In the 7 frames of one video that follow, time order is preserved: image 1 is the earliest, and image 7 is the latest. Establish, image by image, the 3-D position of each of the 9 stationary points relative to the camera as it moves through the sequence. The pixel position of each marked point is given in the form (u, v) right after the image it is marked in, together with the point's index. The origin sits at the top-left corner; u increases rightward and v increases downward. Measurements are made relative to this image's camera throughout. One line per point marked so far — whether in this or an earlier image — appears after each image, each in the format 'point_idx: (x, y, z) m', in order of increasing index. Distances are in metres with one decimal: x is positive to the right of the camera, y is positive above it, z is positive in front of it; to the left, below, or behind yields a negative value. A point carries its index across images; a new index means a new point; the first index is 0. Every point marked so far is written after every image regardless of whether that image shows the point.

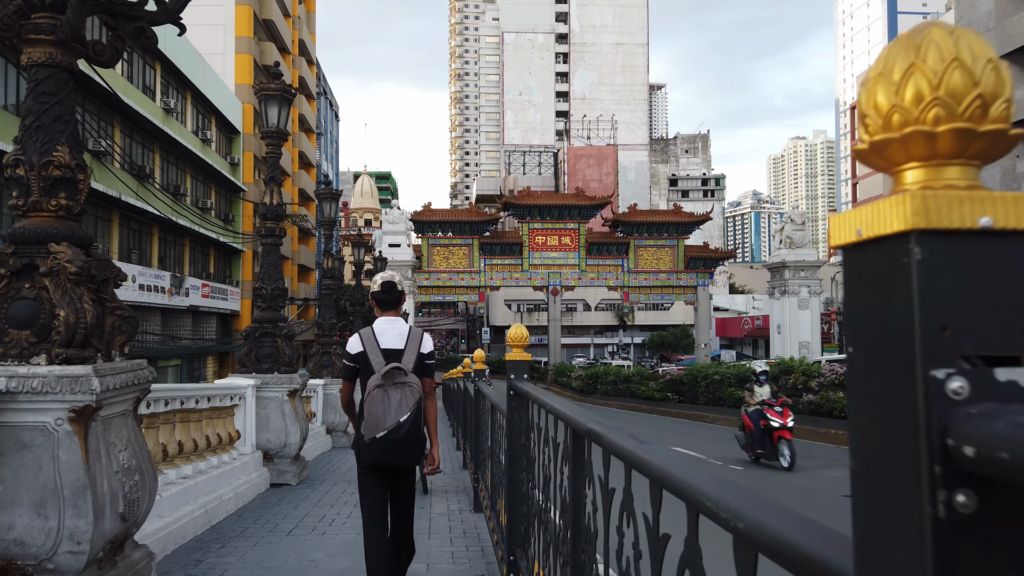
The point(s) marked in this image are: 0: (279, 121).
0: (-2.2, +1.6, +7.1) m
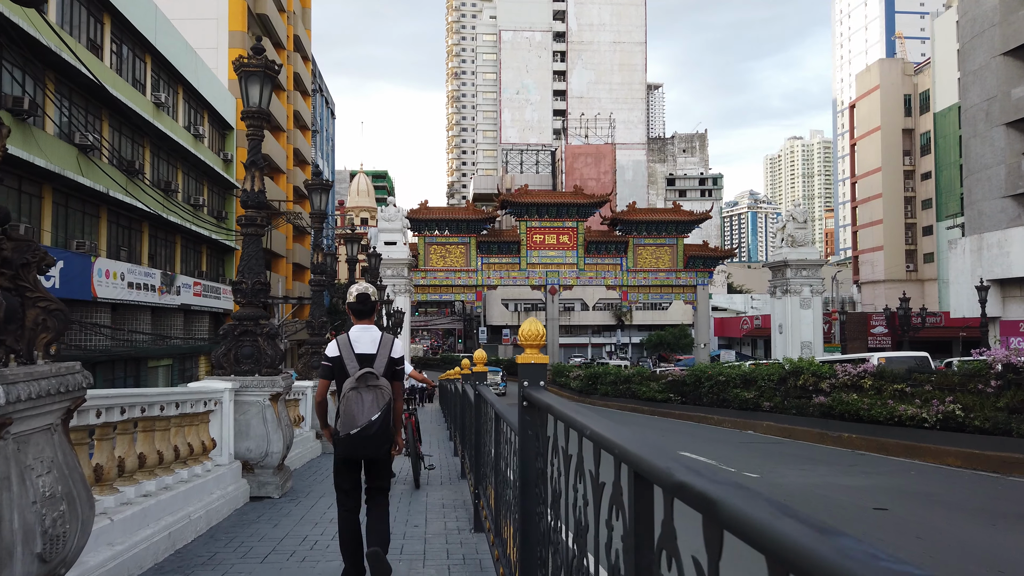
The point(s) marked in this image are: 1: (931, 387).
0: (-2.2, +1.6, +6.6) m
1: (+6.3, -1.5, +11.5) m
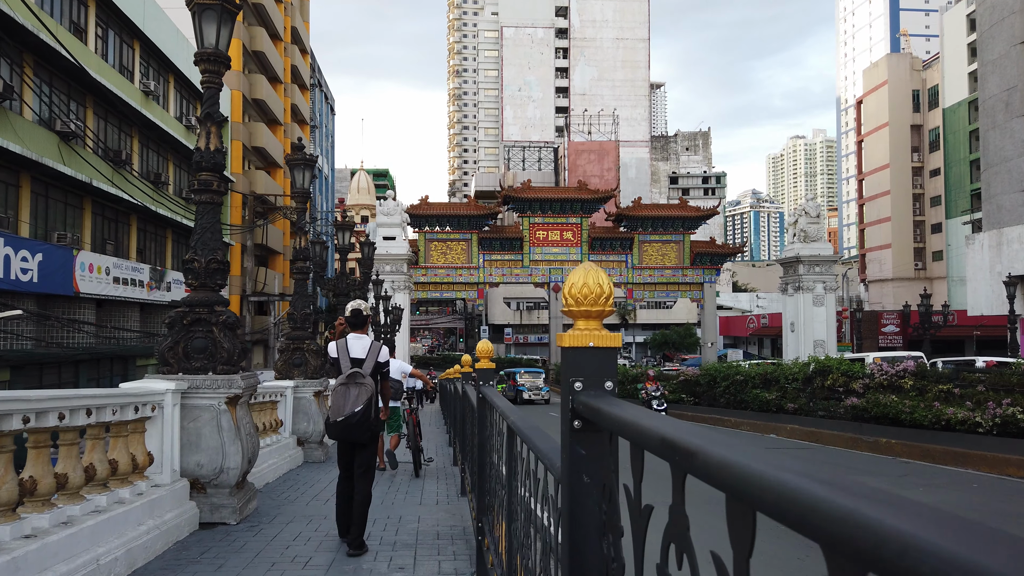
0: (-2.1, +1.7, +5.5) m
1: (+6.4, -1.3, +10.4) m
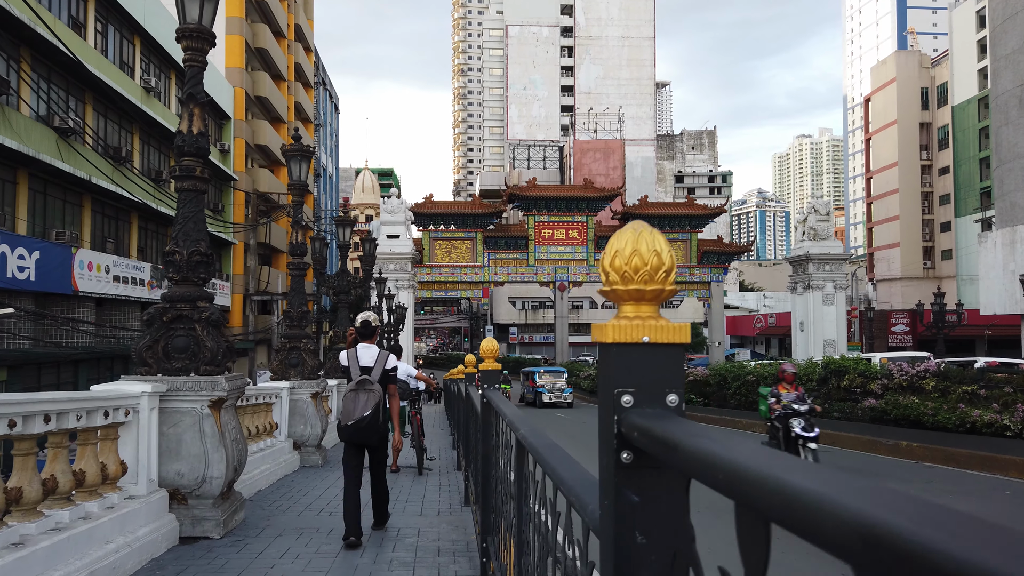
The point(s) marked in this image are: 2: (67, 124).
0: (-2.0, +1.8, +5.1) m
1: (+6.5, -1.3, +9.9) m
2: (-11.6, +4.3, +20.0) m
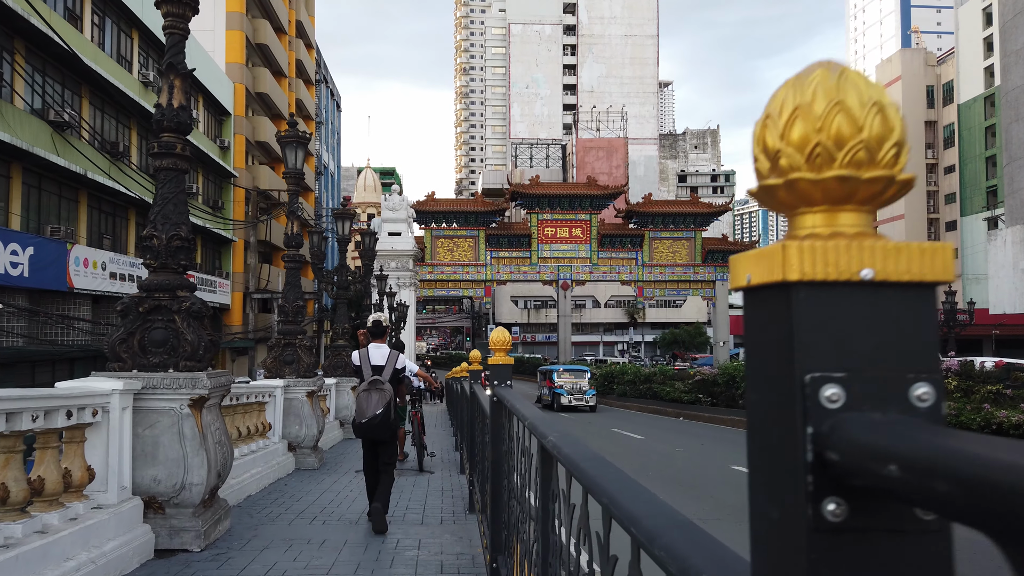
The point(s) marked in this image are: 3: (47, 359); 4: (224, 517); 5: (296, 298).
0: (-2.0, +1.9, +4.7) m
1: (+6.5, -1.2, +9.5) m
2: (-11.5, +4.4, +19.6) m
3: (-11.4, -1.7, +18.7) m
4: (-1.9, -1.5, +5.0) m
5: (-2.6, -0.2, +9.3) m
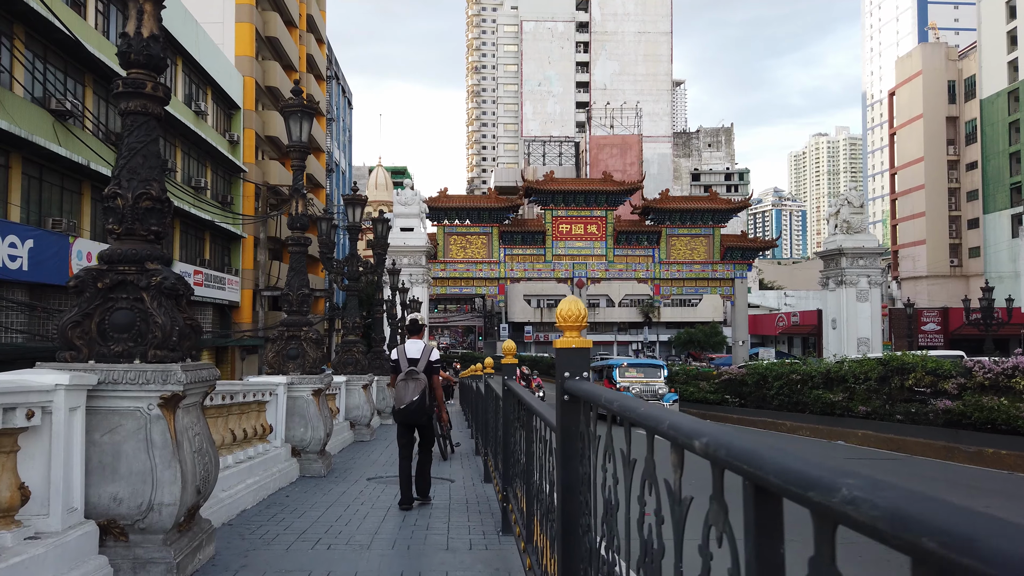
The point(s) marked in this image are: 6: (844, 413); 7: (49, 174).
0: (-1.7, +2.0, +3.8) m
1: (+6.8, -1.1, +8.5) m
2: (-11.0, +4.5, +18.9) m
3: (-10.9, -1.6, +18.0) m
4: (-1.6, -1.3, +4.1) m
5: (-2.3, 0.0, +8.5) m
6: (+5.9, -2.2, +13.6) m
7: (-11.8, +2.9, +19.5) m
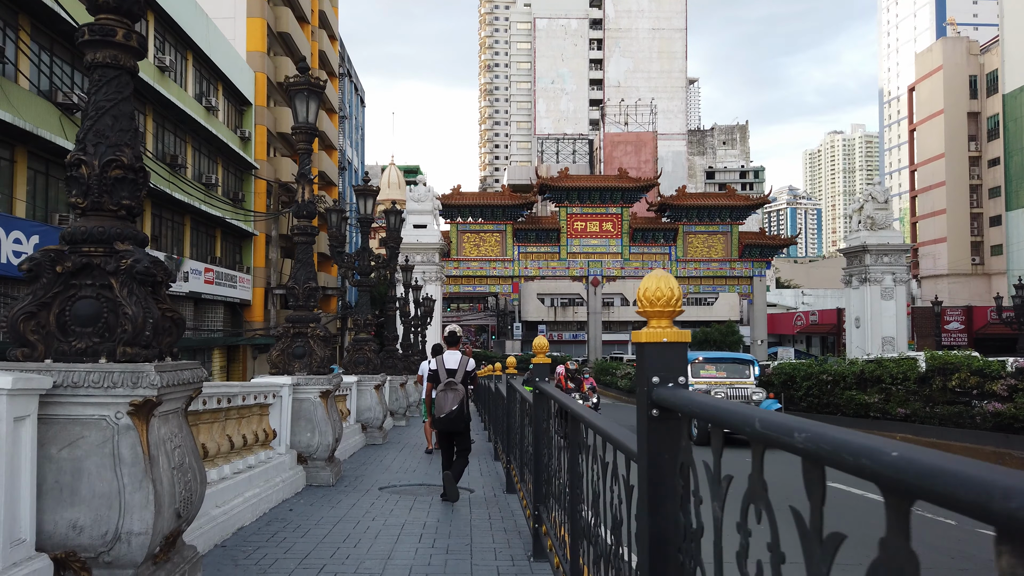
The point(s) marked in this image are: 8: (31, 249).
0: (-1.6, +2.0, +3.3) m
1: (+7.0, -1.1, +7.9) m
2: (-10.6, +4.6, +18.5) m
3: (-10.6, -1.5, +17.6) m
4: (-1.5, -1.3, +3.6) m
5: (-2.1, 0.0, +7.9) m
6: (+6.2, -2.1, +12.9) m
7: (-11.4, +3.0, +19.2) m
8: (-10.7, +0.9, +17.0) m
